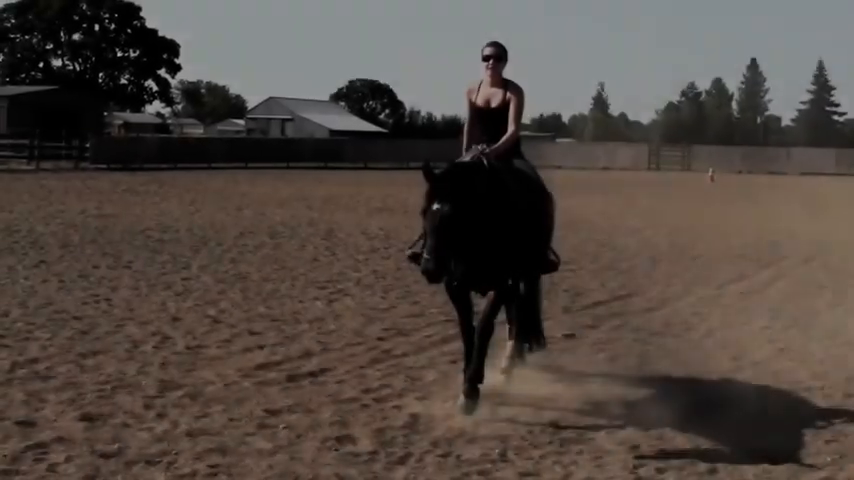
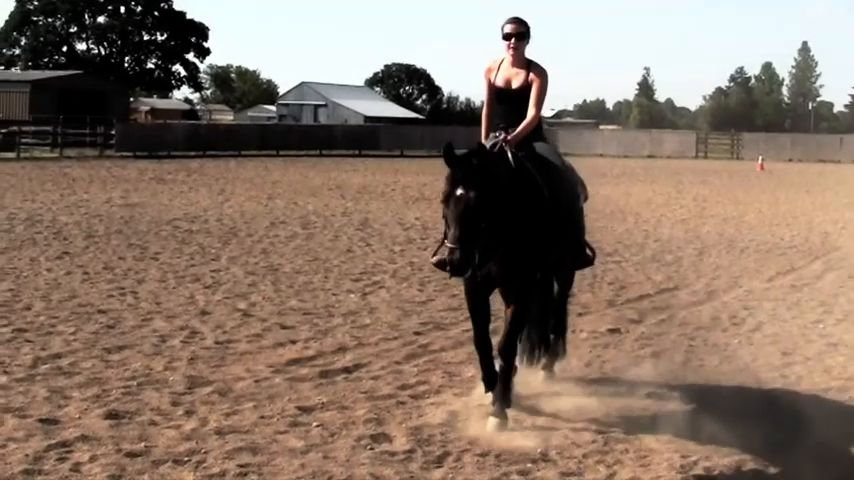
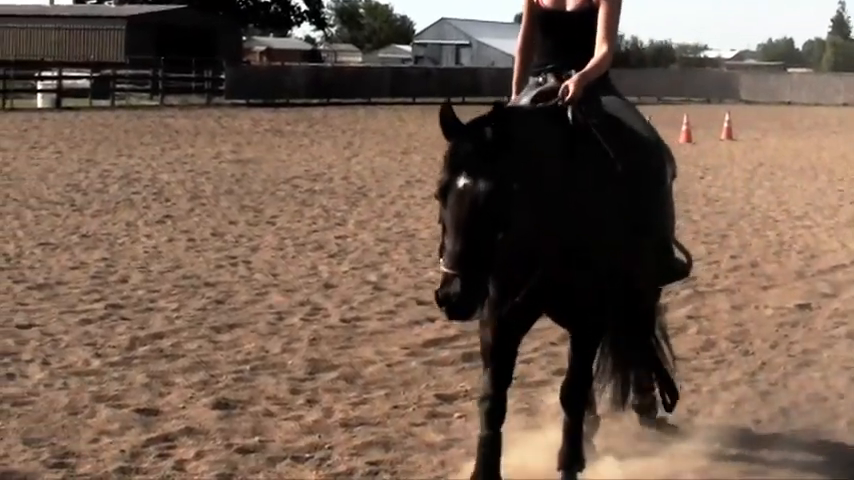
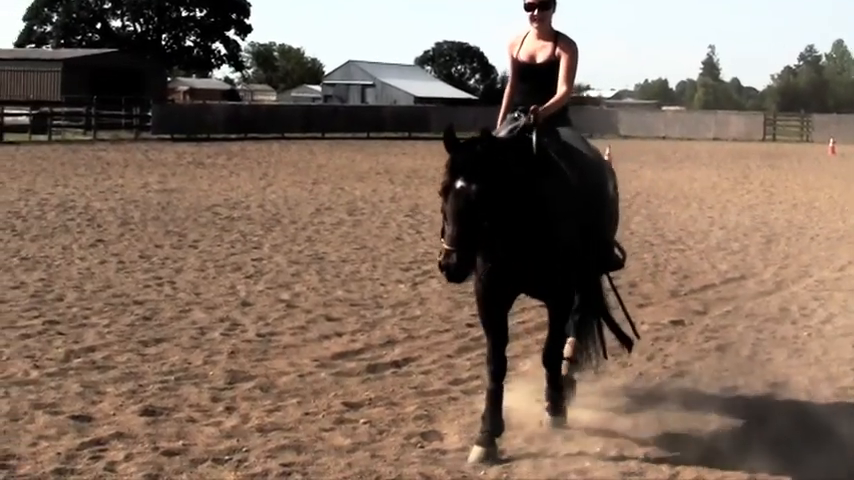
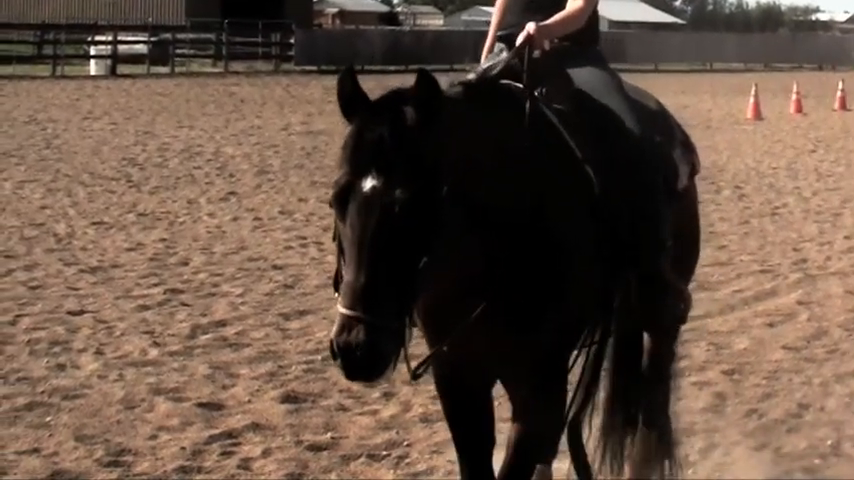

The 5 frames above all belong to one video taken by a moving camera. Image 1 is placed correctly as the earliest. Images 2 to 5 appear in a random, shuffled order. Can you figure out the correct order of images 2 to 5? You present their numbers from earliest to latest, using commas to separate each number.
2, 4, 3, 5
